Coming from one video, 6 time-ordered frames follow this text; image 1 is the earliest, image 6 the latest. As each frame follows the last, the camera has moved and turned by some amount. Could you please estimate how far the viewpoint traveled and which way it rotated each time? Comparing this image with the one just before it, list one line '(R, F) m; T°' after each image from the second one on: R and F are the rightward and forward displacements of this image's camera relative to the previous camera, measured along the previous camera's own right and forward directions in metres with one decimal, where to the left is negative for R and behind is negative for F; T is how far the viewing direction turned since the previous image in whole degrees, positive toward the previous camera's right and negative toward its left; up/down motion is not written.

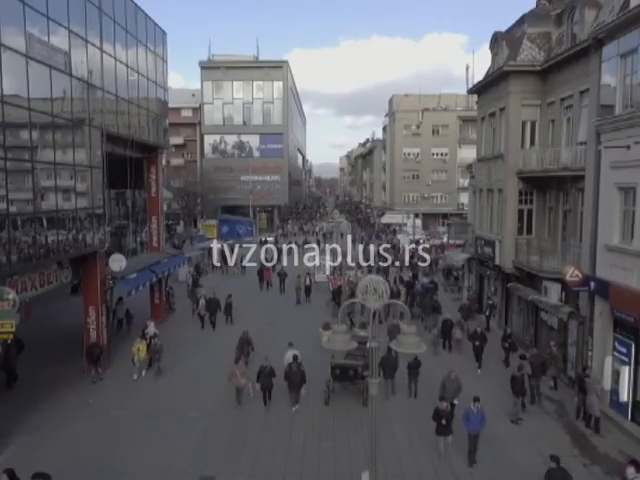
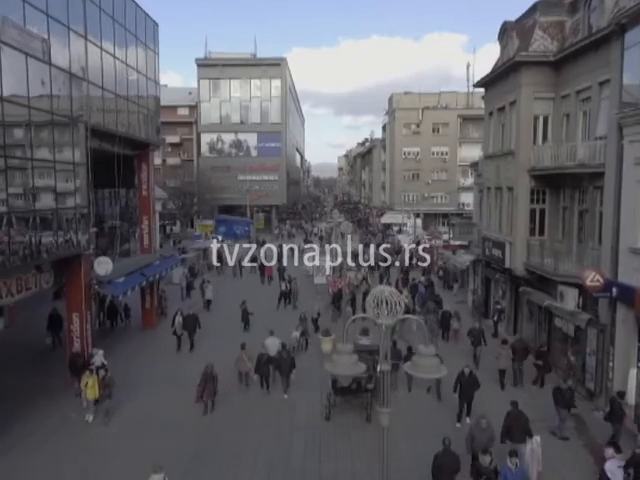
(0.0, +1.2) m; 0°
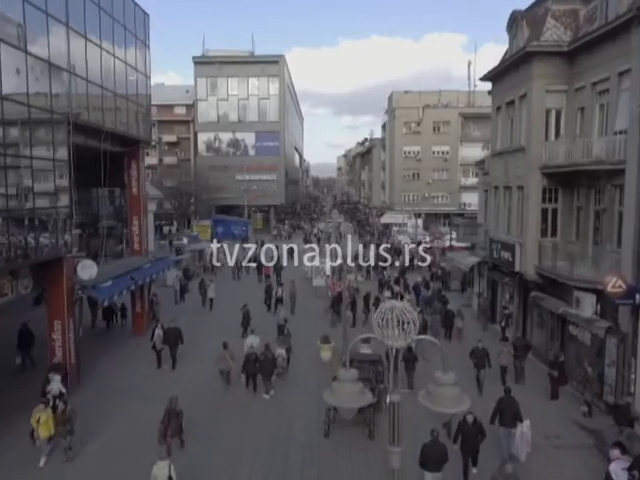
(0.0, +1.2) m; 0°
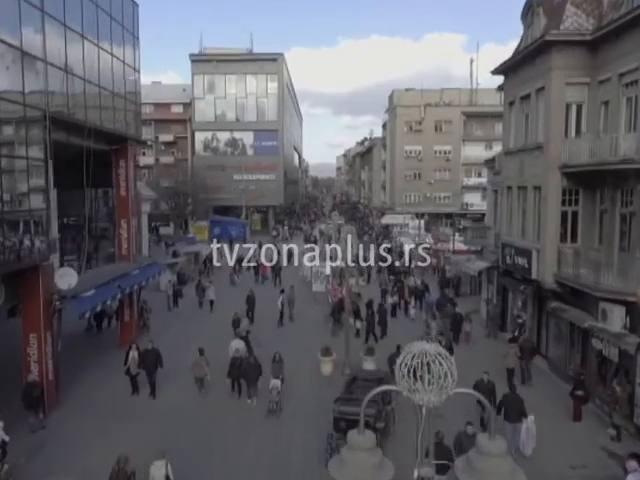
(0.0, +1.5) m; 0°
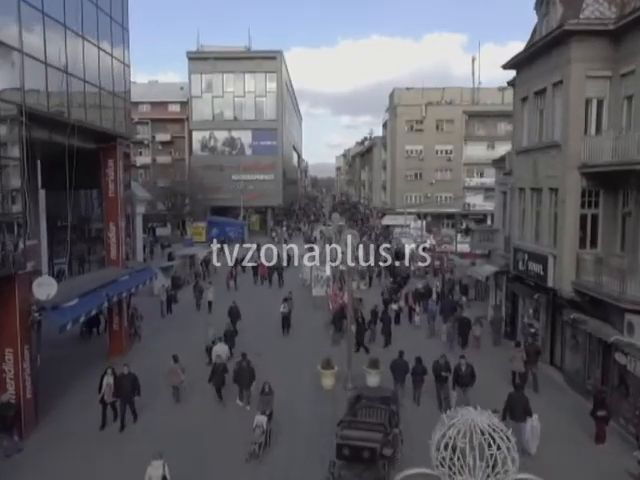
(0.0, +1.2) m; 0°
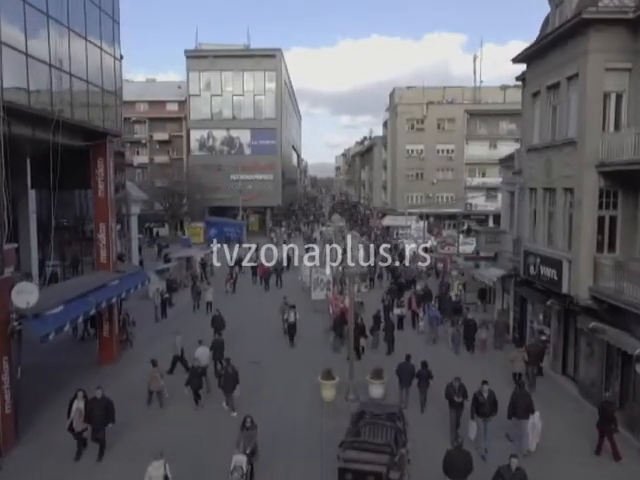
(0.0, +1.0) m; 0°
